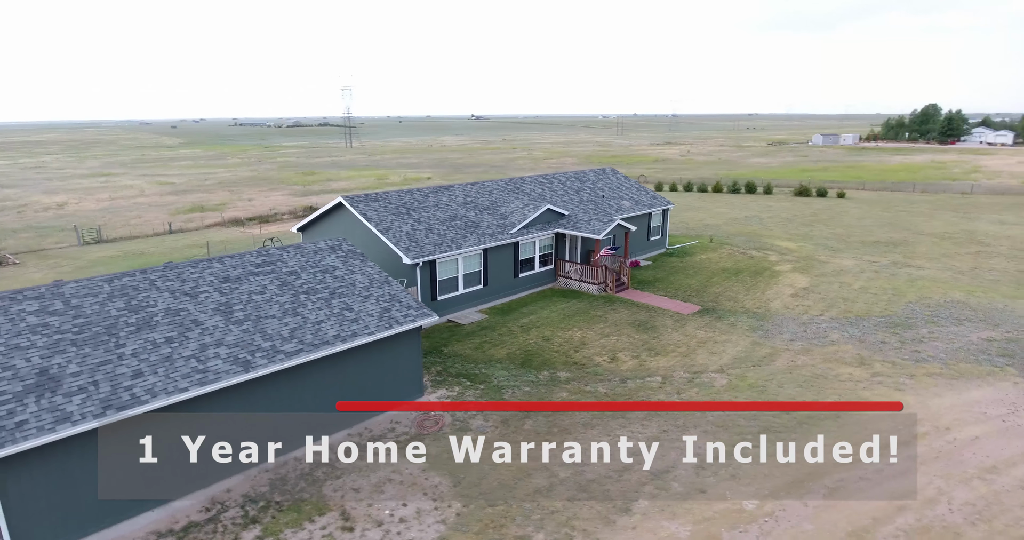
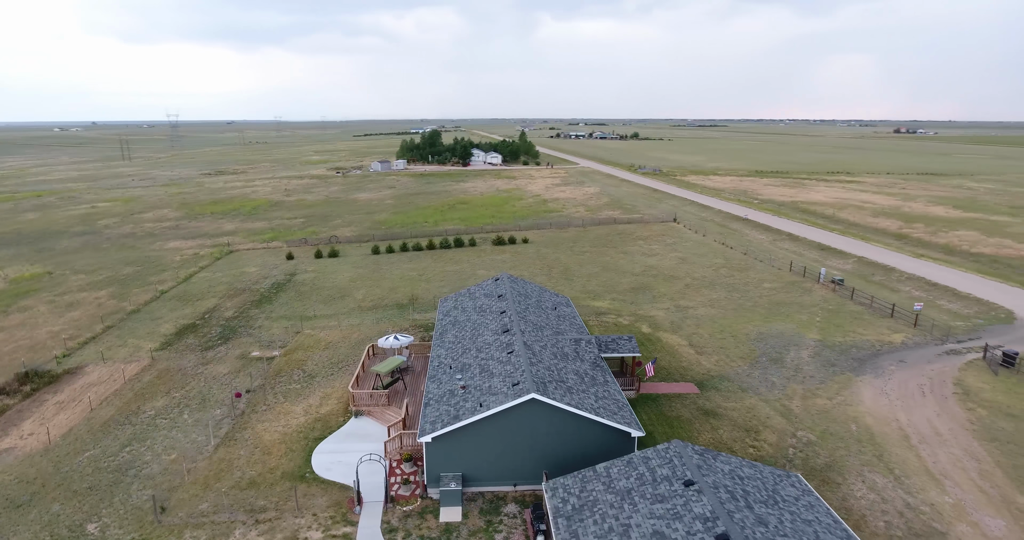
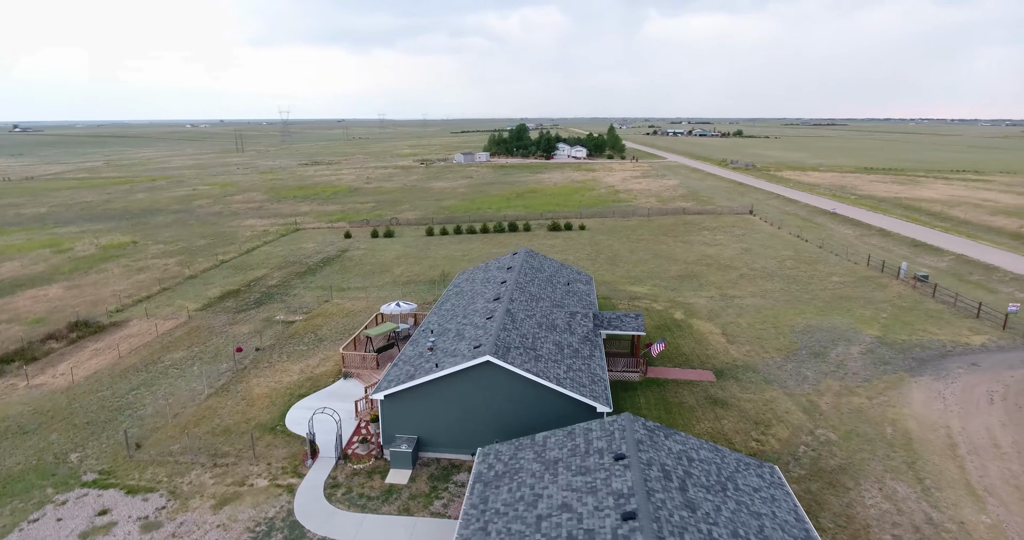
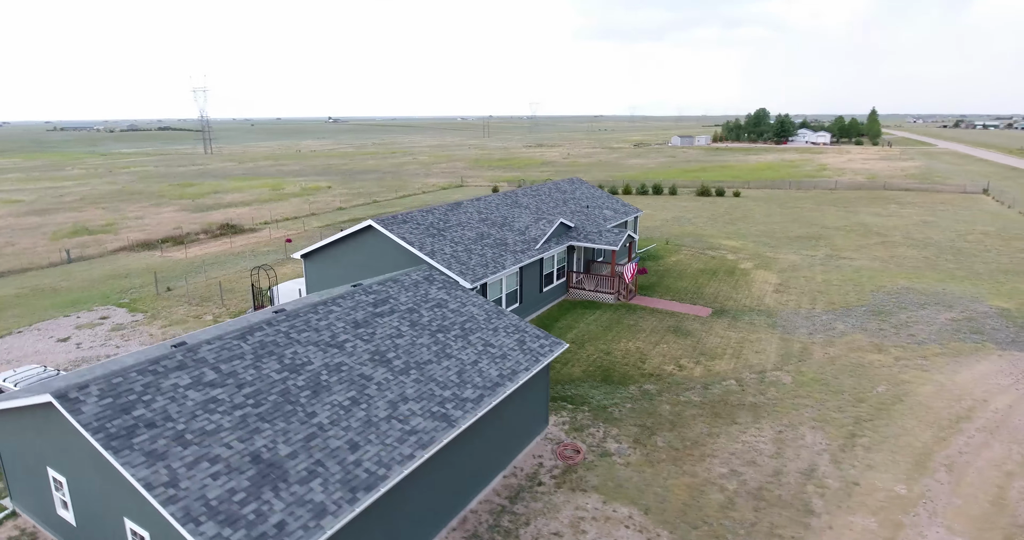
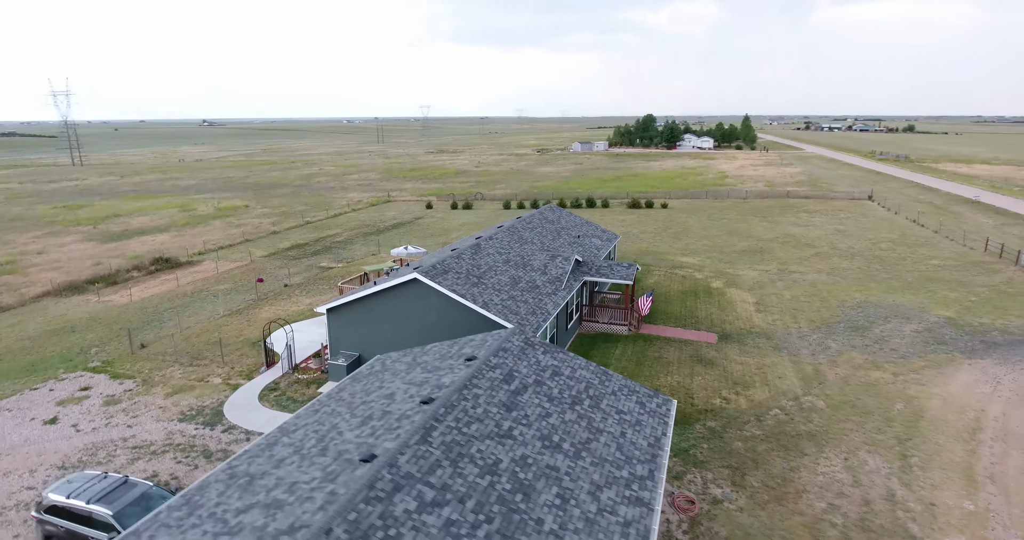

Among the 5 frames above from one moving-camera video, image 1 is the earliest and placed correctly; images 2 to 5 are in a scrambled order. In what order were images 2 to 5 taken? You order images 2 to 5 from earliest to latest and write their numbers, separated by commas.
4, 5, 3, 2
